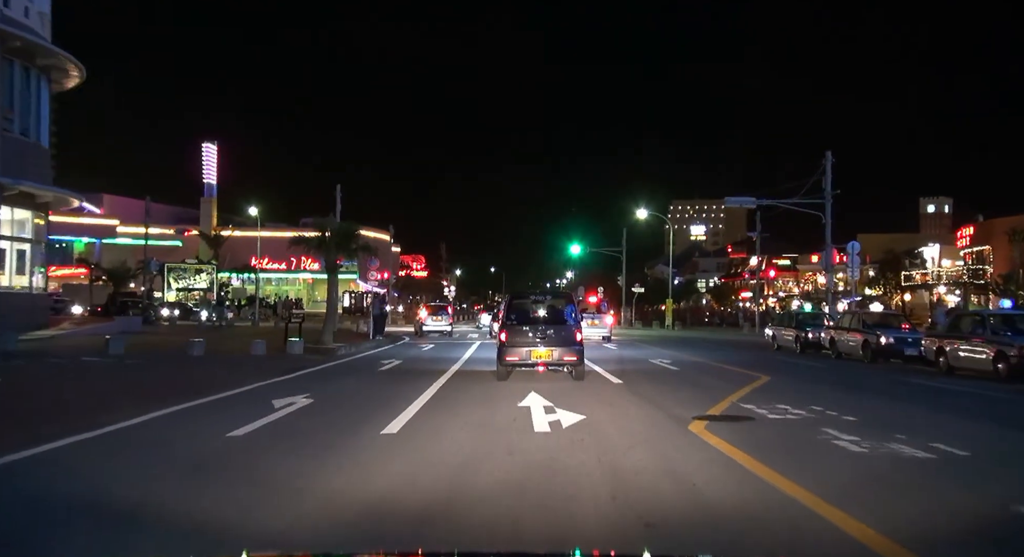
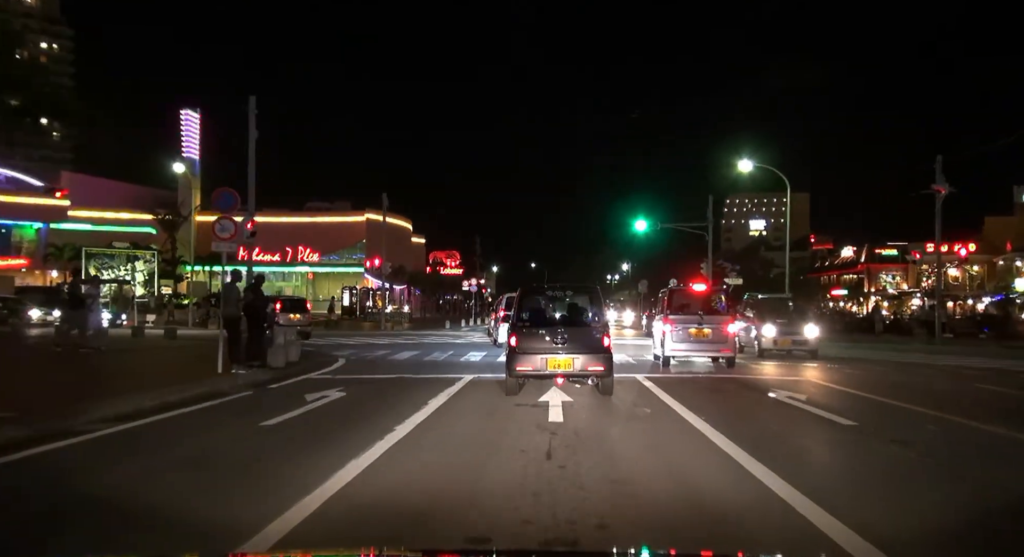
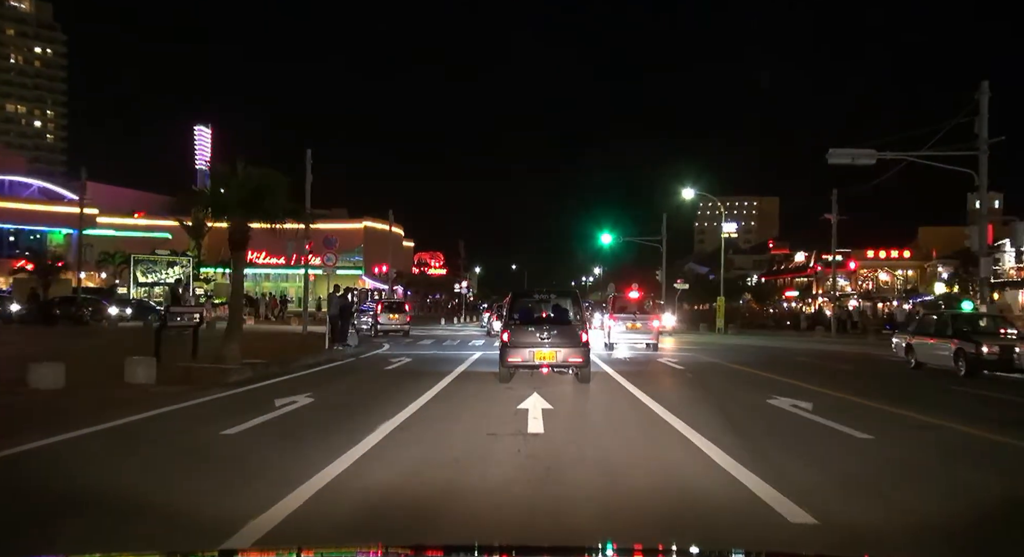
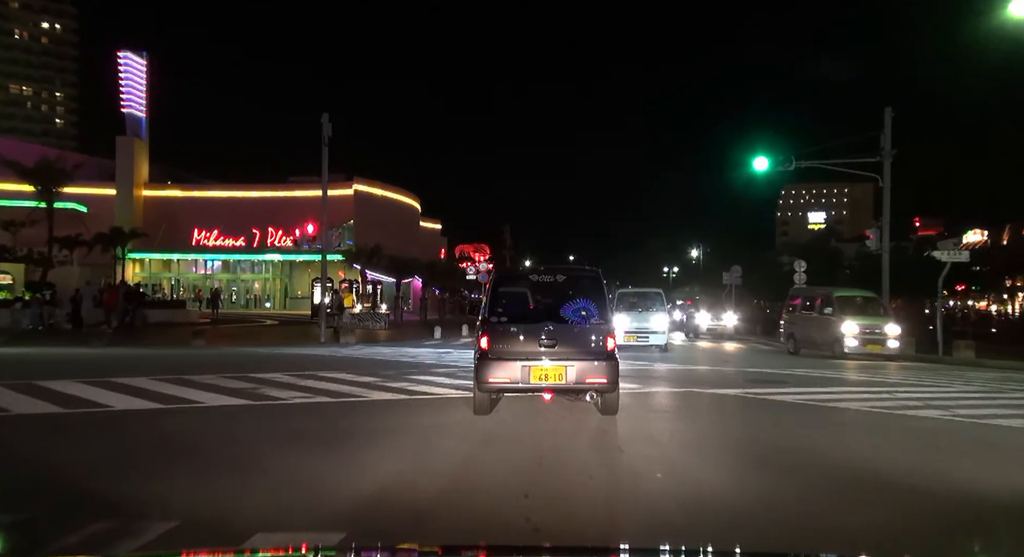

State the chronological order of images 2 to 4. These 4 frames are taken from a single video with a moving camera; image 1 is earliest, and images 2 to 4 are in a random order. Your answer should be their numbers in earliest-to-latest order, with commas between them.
3, 2, 4
